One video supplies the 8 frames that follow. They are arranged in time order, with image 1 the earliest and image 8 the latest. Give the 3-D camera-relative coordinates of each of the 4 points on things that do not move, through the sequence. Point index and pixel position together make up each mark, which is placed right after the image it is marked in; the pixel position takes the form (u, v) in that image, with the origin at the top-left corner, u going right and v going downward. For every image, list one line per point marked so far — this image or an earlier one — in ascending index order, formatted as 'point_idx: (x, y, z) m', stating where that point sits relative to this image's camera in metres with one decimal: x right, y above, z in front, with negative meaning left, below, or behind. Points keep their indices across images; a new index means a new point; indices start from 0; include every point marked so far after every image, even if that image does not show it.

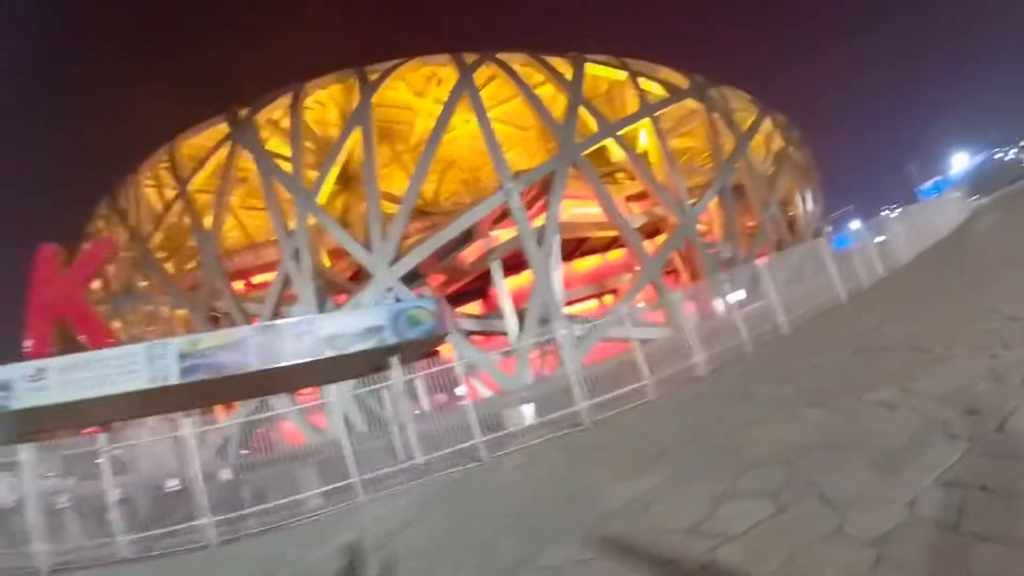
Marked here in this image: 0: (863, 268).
0: (+6.5, +0.4, +12.9) m
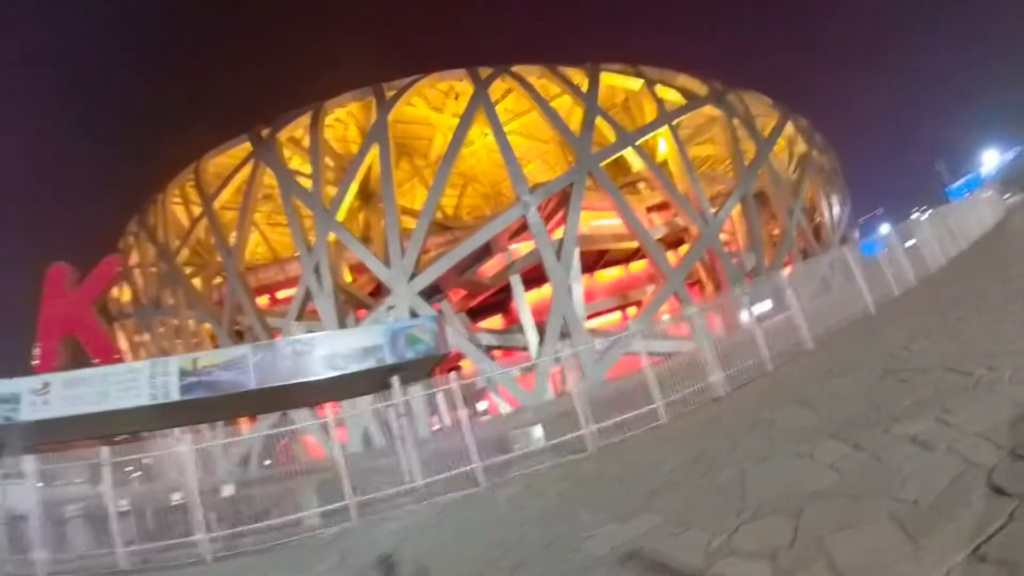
0: (+6.6, +0.2, +12.2) m
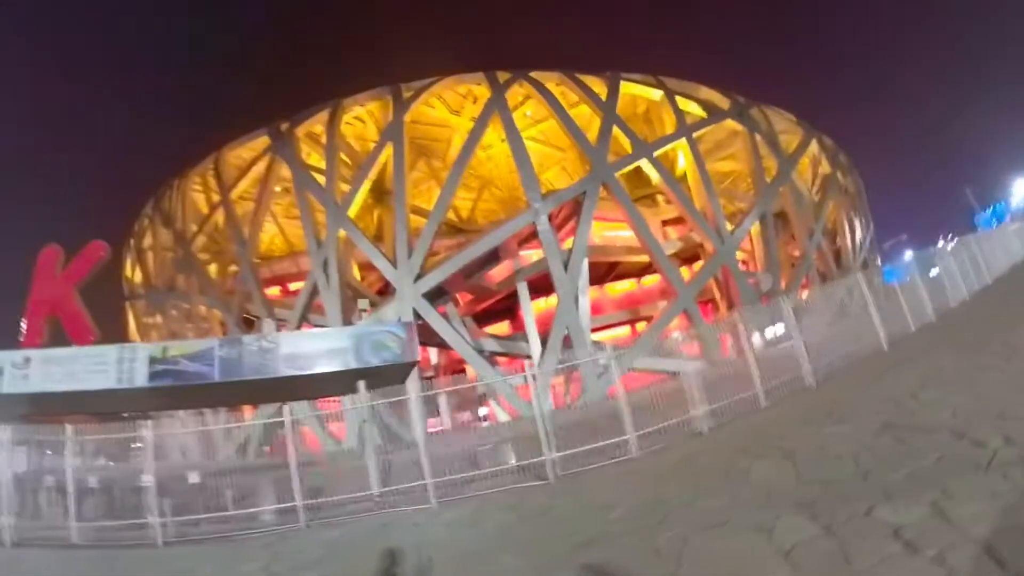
0: (+6.4, -0.3, +11.3) m
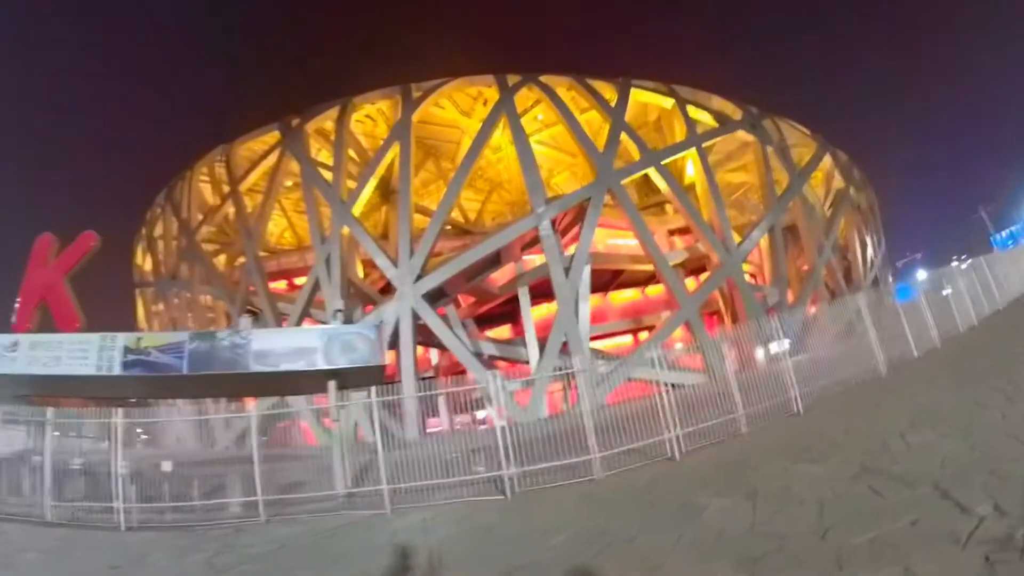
0: (+6.2, -0.7, +10.8) m
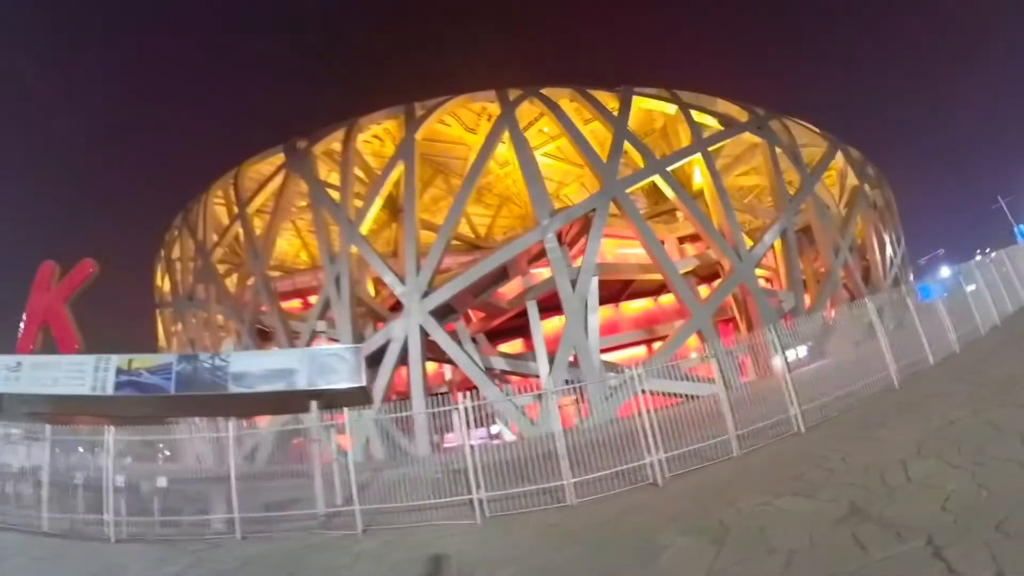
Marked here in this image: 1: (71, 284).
0: (+6.0, -0.7, +10.1) m
1: (-11.1, +0.1, +17.5) m
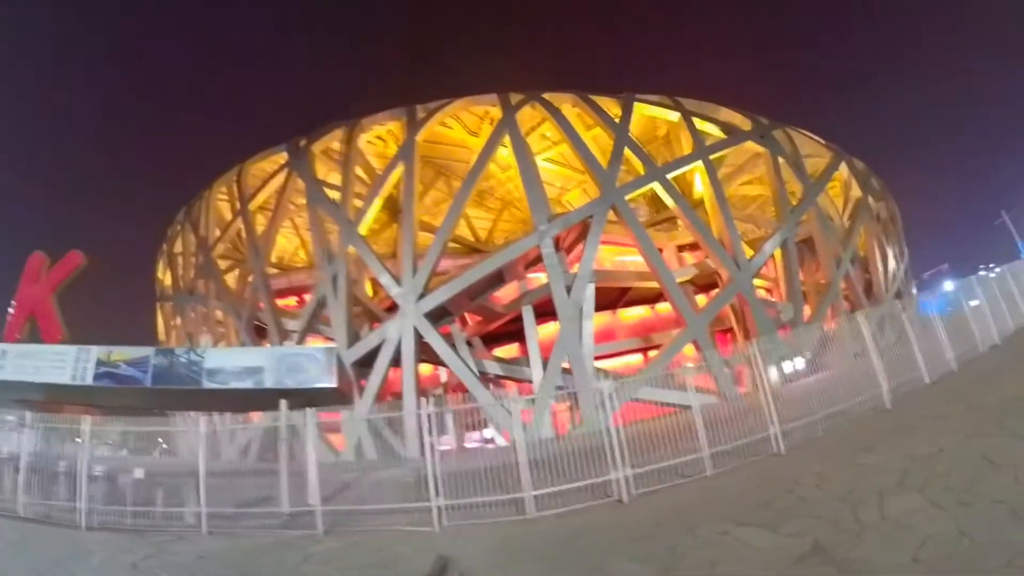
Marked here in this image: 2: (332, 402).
0: (+5.7, -0.9, +9.7) m
1: (-11.3, +0.3, +17.2) m
2: (-3.8, -2.3, +14.6) m
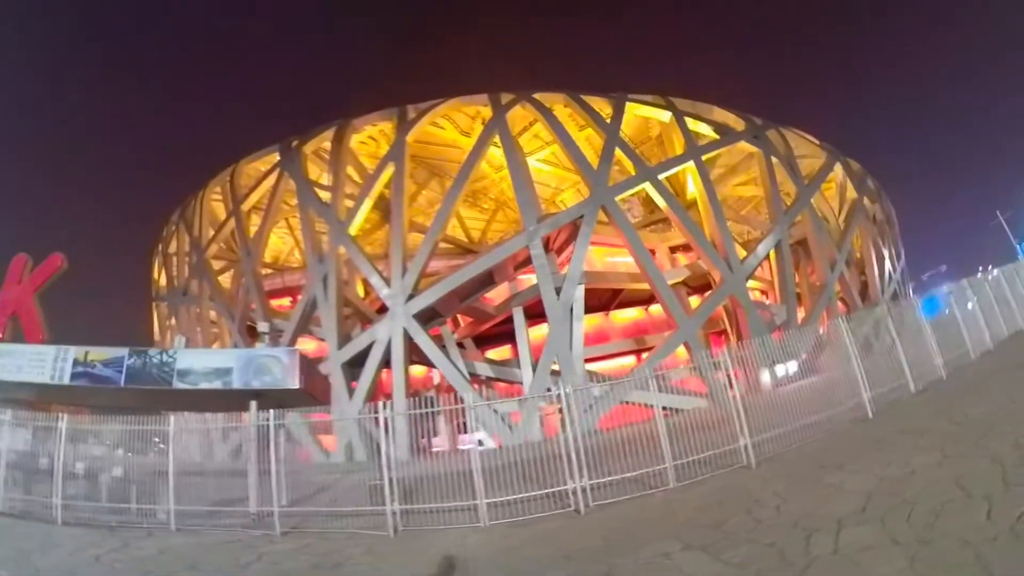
0: (+5.4, -1.0, +9.3) m
1: (-11.7, +0.3, +16.9) m
2: (-4.1, -2.4, +14.3) m
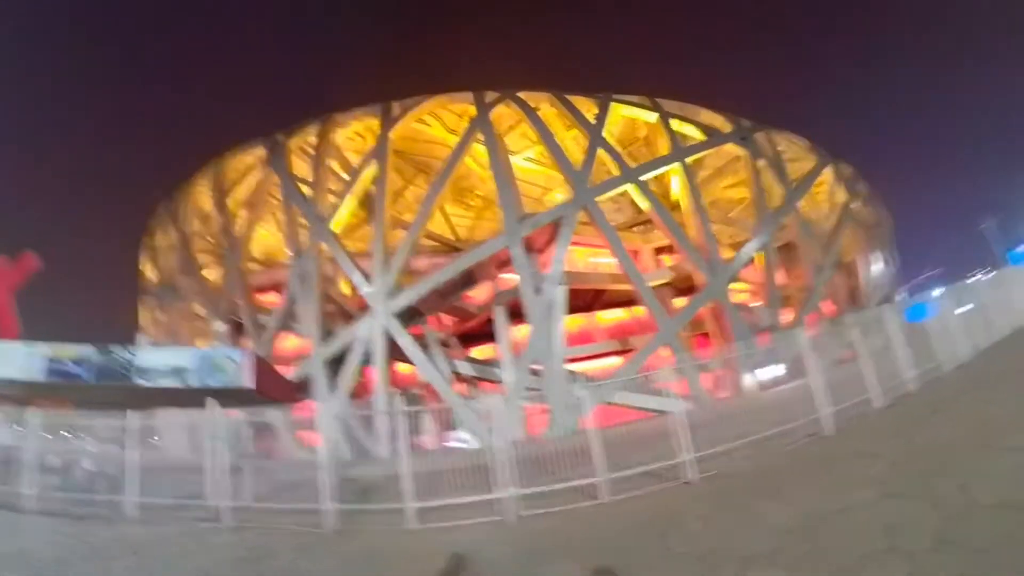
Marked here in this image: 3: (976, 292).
0: (+4.8, -1.0, +9.0) m
1: (-12.3, +0.5, +16.5) m
2: (-4.7, -2.3, +13.9) m
3: (+7.5, -0.1, +11.3) m
